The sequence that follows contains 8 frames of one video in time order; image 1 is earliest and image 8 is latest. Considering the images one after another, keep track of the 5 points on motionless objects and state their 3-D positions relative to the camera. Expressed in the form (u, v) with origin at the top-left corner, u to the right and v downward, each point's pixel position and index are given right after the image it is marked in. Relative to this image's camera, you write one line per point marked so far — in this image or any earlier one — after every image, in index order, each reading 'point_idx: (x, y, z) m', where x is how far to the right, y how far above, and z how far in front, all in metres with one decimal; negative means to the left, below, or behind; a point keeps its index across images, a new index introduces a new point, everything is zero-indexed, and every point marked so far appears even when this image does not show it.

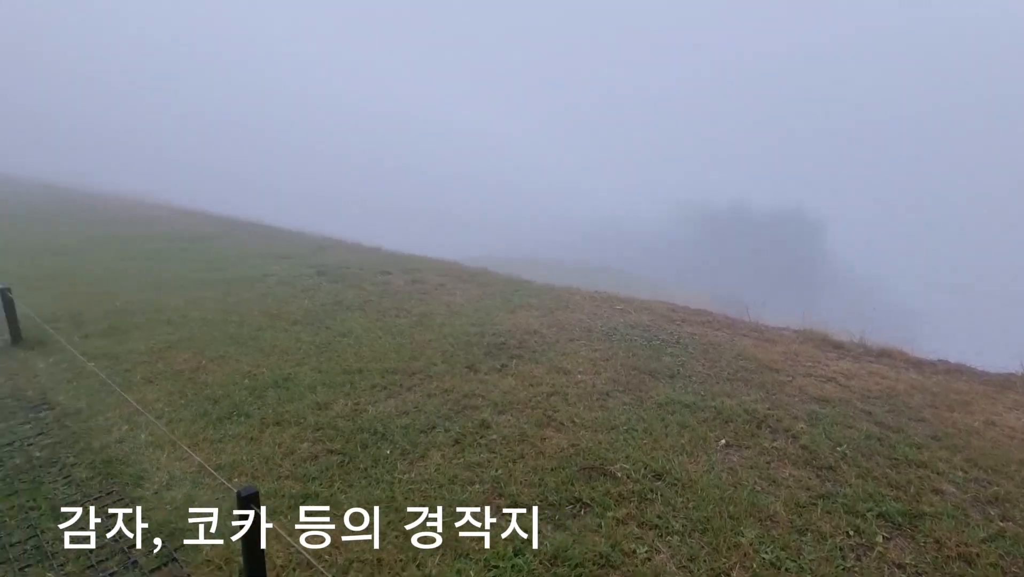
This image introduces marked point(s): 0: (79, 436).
0: (-4.4, -1.5, +5.3) m
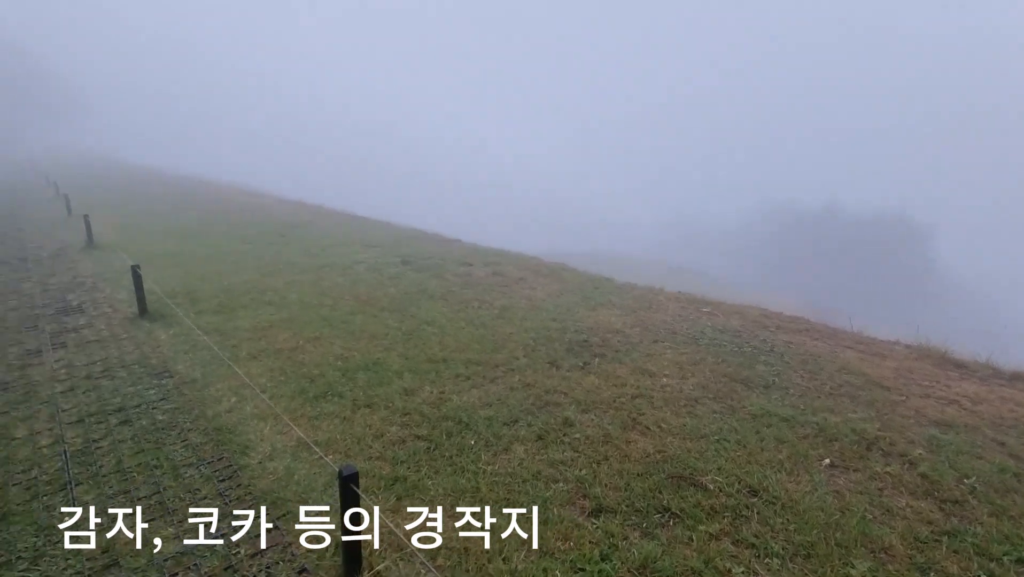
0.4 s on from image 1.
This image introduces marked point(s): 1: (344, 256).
0: (-3.5, -1.3, +5.8) m
1: (-4.0, +0.8, +12.4) m
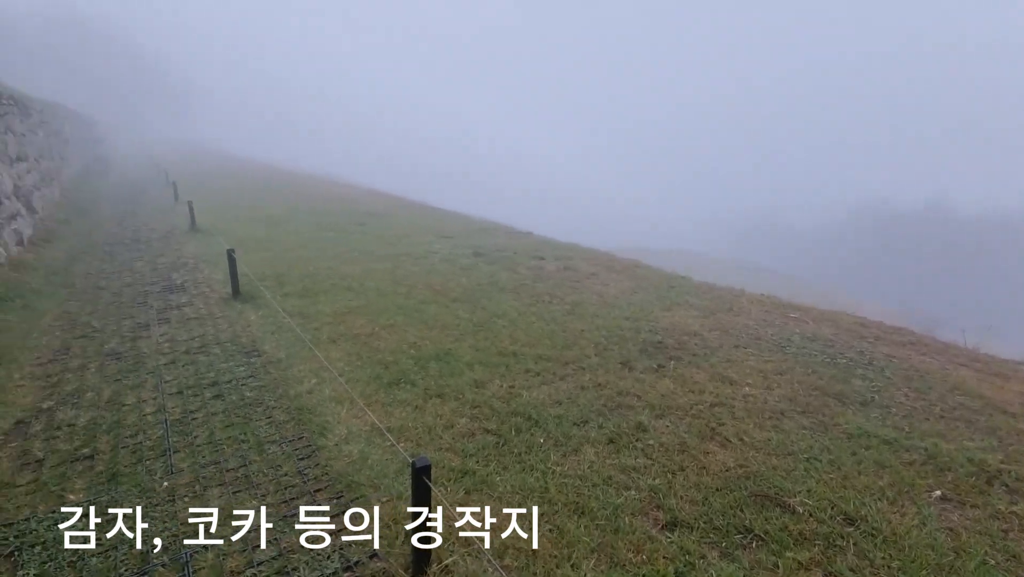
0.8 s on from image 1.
0: (-2.7, -1.1, +6.1) m
1: (-2.3, +1.0, +12.7) m
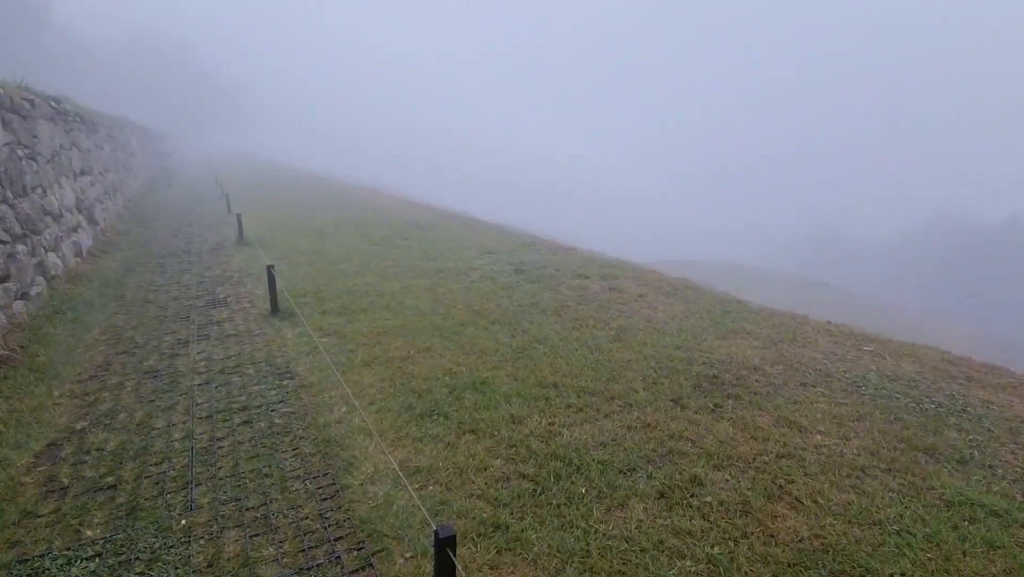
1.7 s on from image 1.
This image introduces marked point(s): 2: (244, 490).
0: (-2.3, -1.4, +5.8) m
1: (-1.2, +0.6, +12.4) m
2: (-2.3, -1.8, +4.5) m
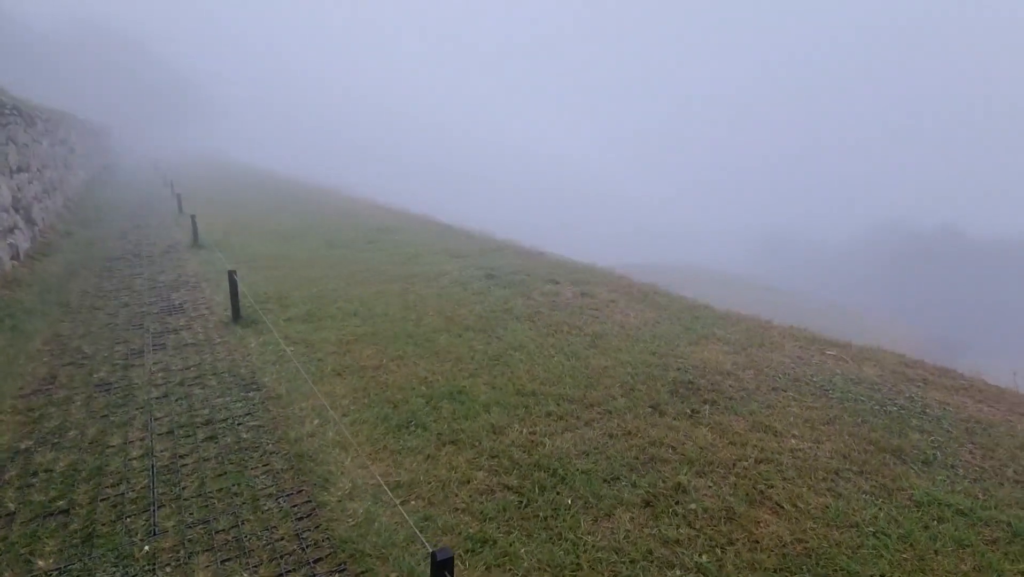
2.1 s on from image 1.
0: (-2.5, -1.4, +5.6) m
1: (-2.0, +0.5, +12.3) m
2: (-2.5, -1.8, +4.3) m
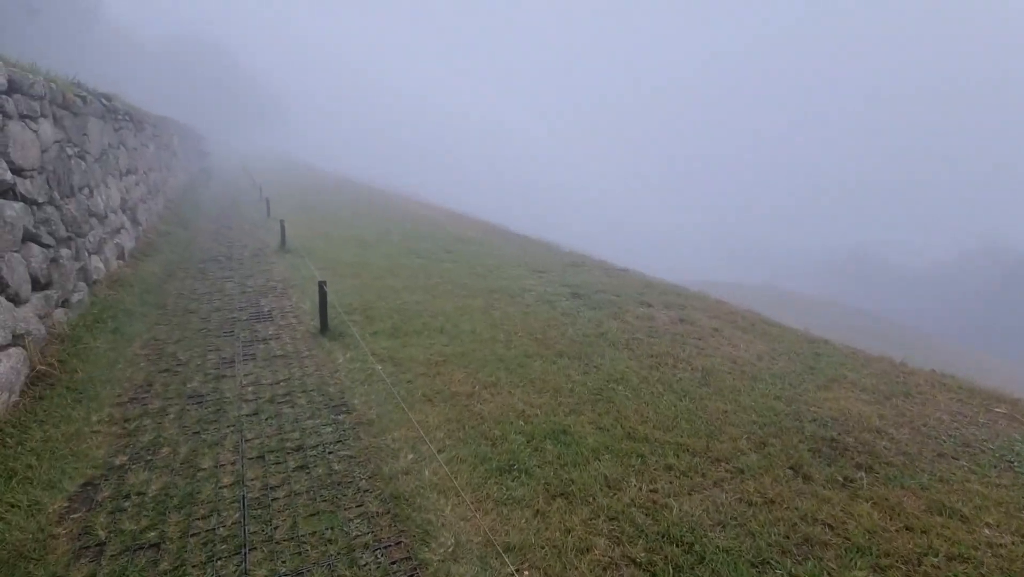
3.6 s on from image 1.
0: (-1.4, -1.6, +5.2) m
1: (0.0, +0.2, +11.8) m
2: (-1.5, -2.0, +3.9) m
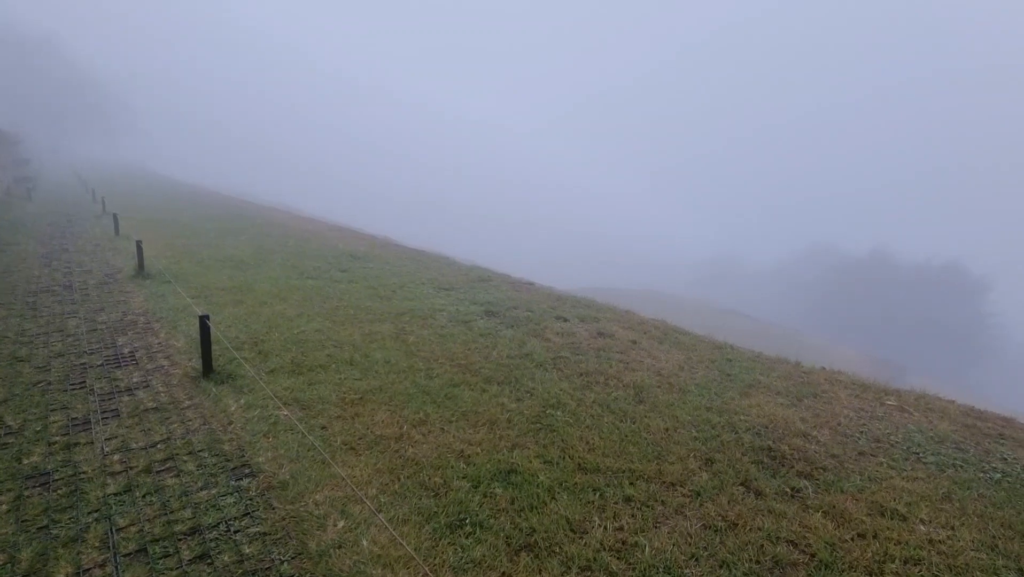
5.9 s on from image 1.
0: (-1.8, -2.0, +4.3) m
1: (-2.0, -0.3, +11.0) m
2: (-1.6, -2.3, +3.0) m
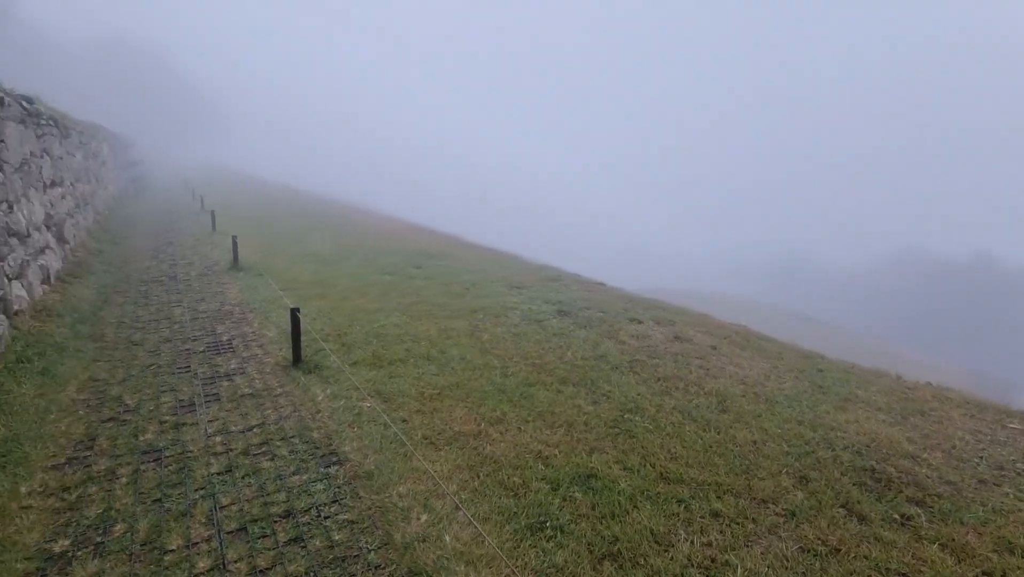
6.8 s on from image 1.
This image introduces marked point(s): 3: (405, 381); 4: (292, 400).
0: (-1.1, -1.9, +4.4) m
1: (-0.5, -0.2, +11.1) m
2: (-1.1, -2.3, +3.1) m
3: (-1.4, -1.2, +7.0) m
4: (-2.7, -1.4, +6.4) m
